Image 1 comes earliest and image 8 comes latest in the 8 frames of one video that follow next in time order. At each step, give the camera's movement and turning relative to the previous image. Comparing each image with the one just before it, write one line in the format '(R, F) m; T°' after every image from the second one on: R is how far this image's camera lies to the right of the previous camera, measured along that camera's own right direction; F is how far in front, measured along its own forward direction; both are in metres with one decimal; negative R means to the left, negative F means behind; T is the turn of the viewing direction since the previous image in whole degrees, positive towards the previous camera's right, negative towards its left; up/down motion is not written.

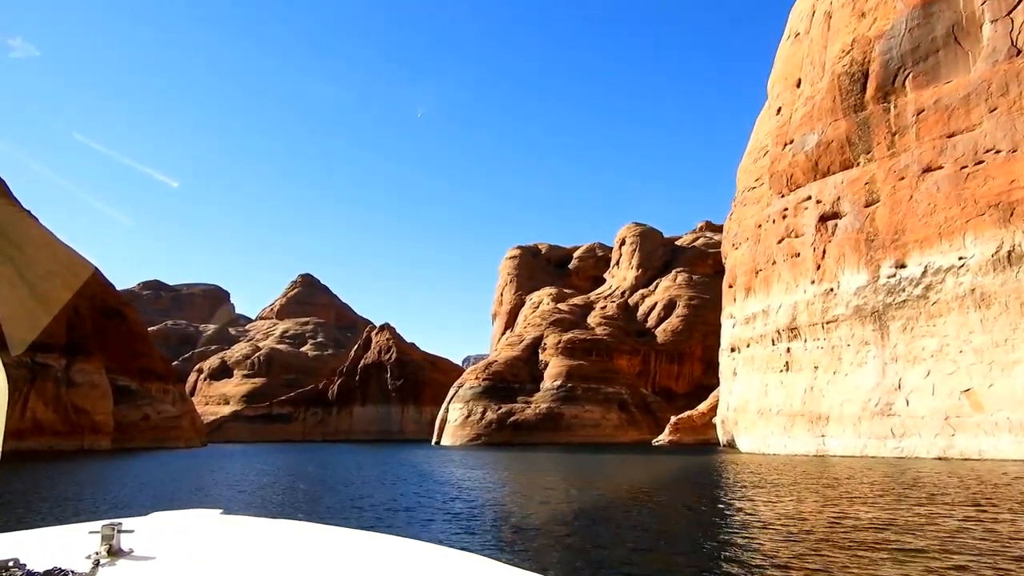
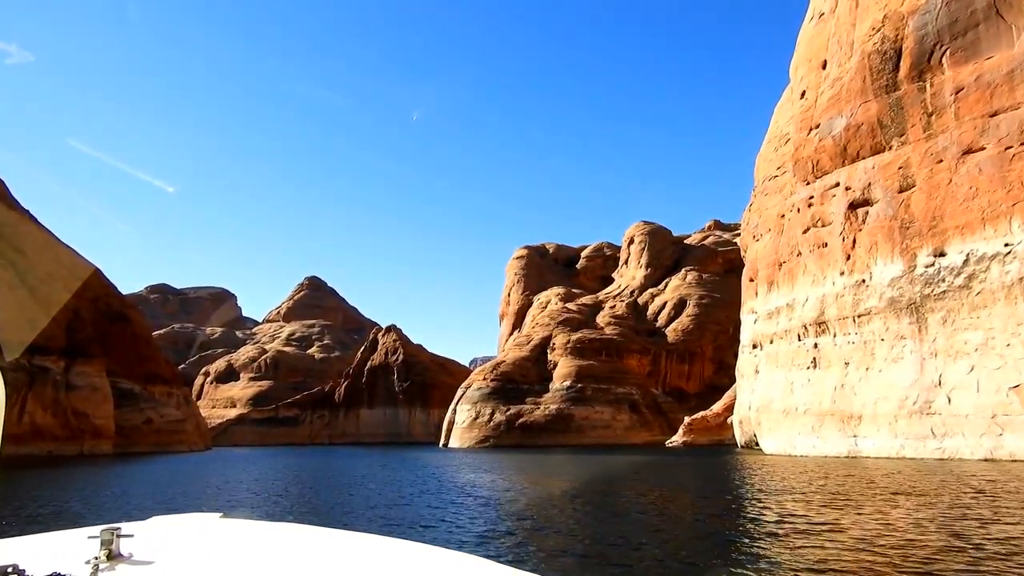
(-0.2, +1.3) m; -1°
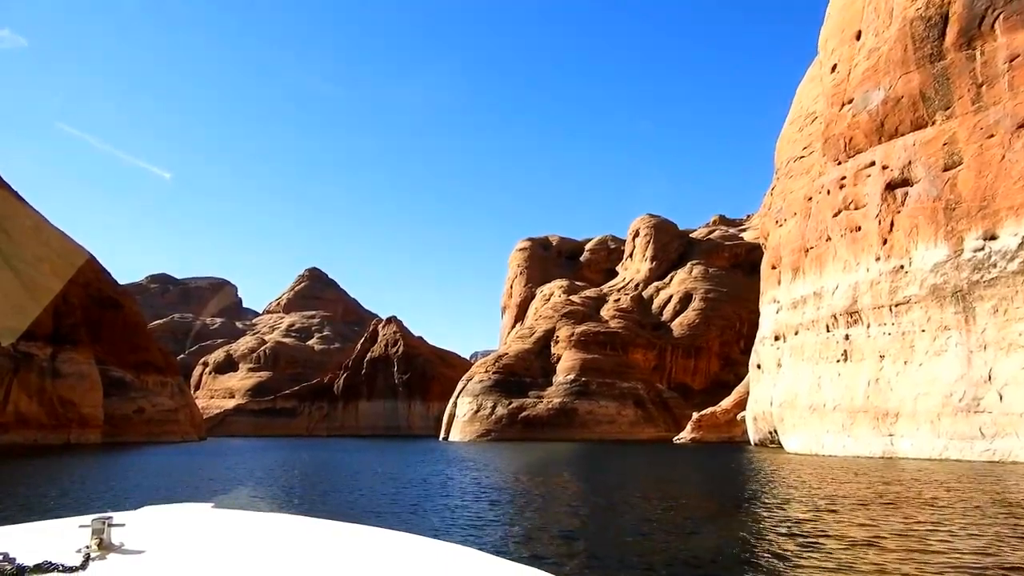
(-0.2, +1.7) m; 0°
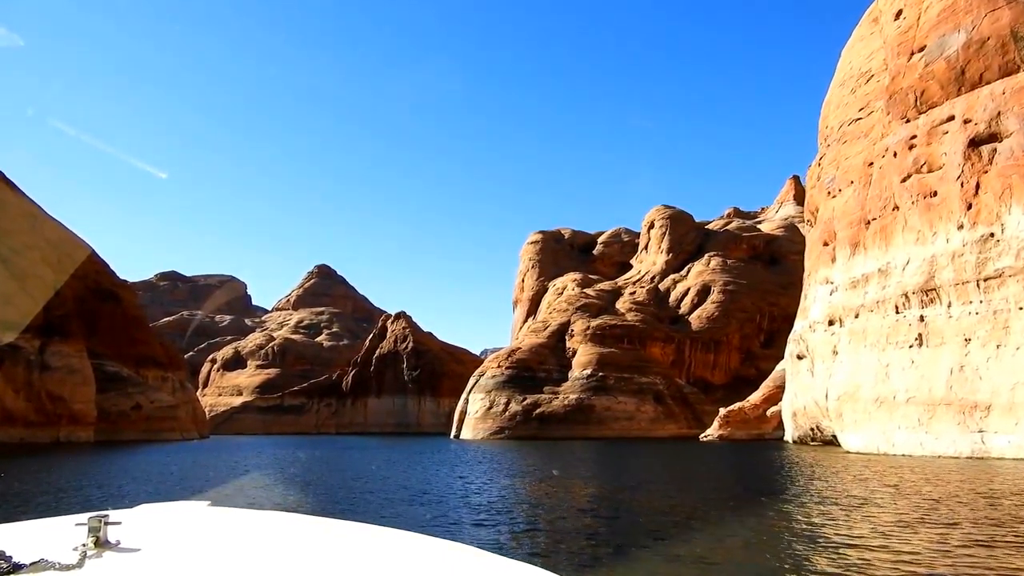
(-0.4, +2.8) m; -1°
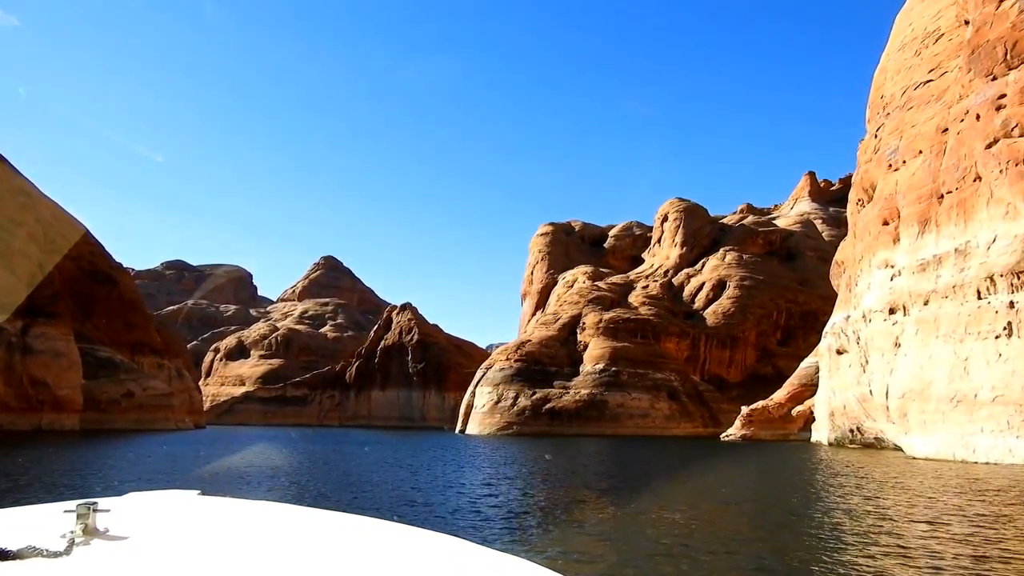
(-0.4, +2.6) m; 0°
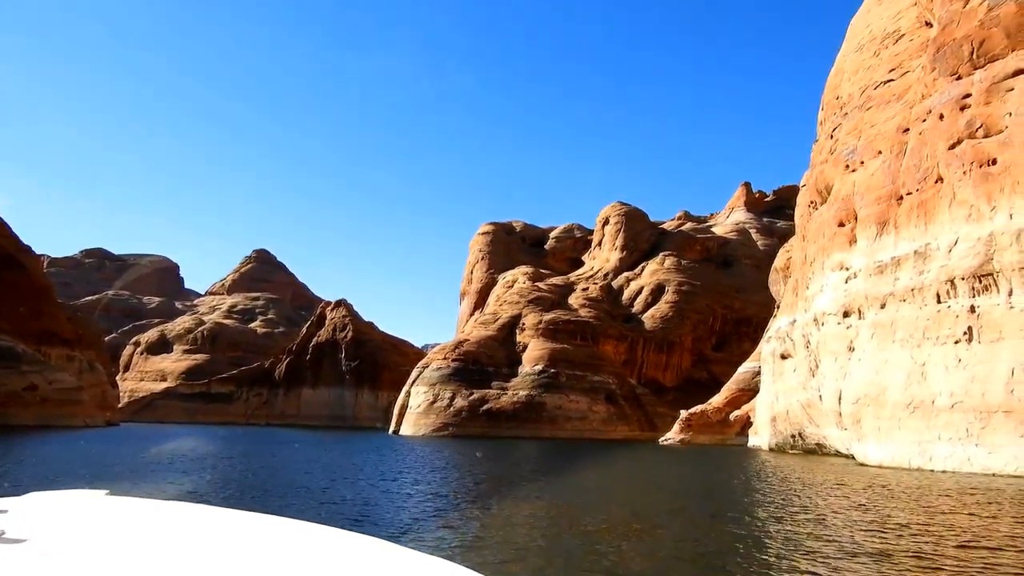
(-0.2, +1.4) m; +5°
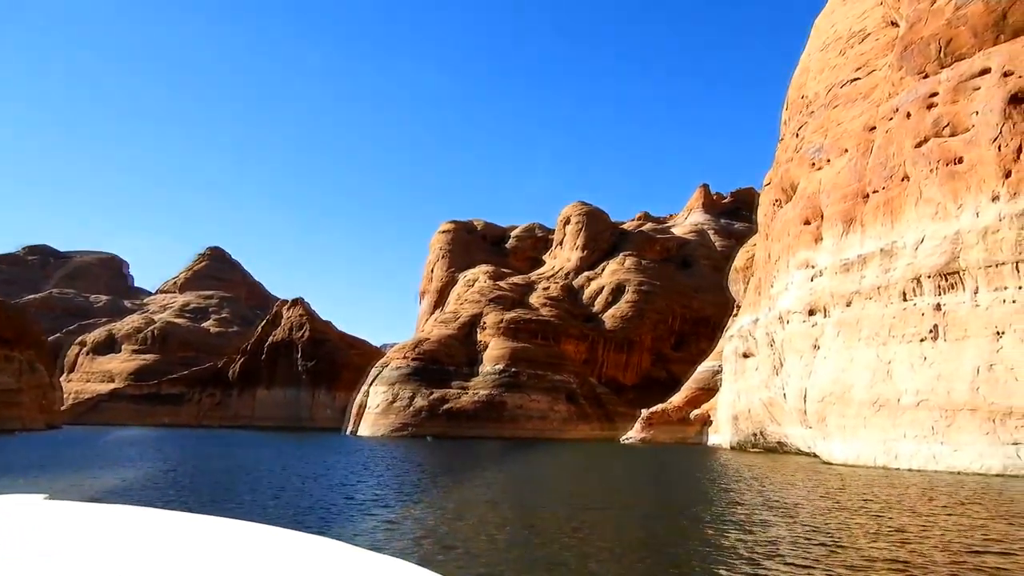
(-0.1, +0.6) m; +3°
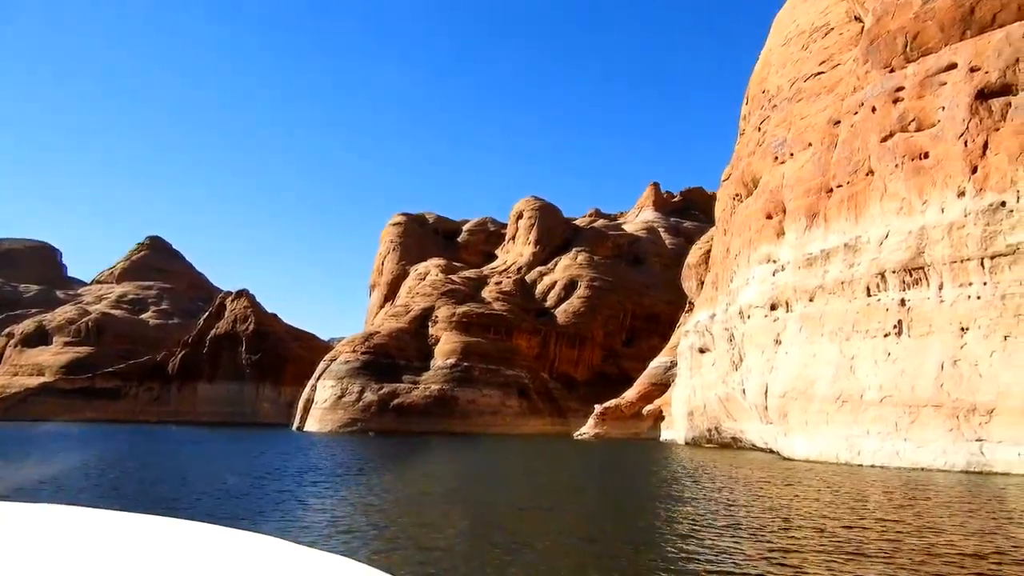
(-0.2, +0.8) m; +4°
